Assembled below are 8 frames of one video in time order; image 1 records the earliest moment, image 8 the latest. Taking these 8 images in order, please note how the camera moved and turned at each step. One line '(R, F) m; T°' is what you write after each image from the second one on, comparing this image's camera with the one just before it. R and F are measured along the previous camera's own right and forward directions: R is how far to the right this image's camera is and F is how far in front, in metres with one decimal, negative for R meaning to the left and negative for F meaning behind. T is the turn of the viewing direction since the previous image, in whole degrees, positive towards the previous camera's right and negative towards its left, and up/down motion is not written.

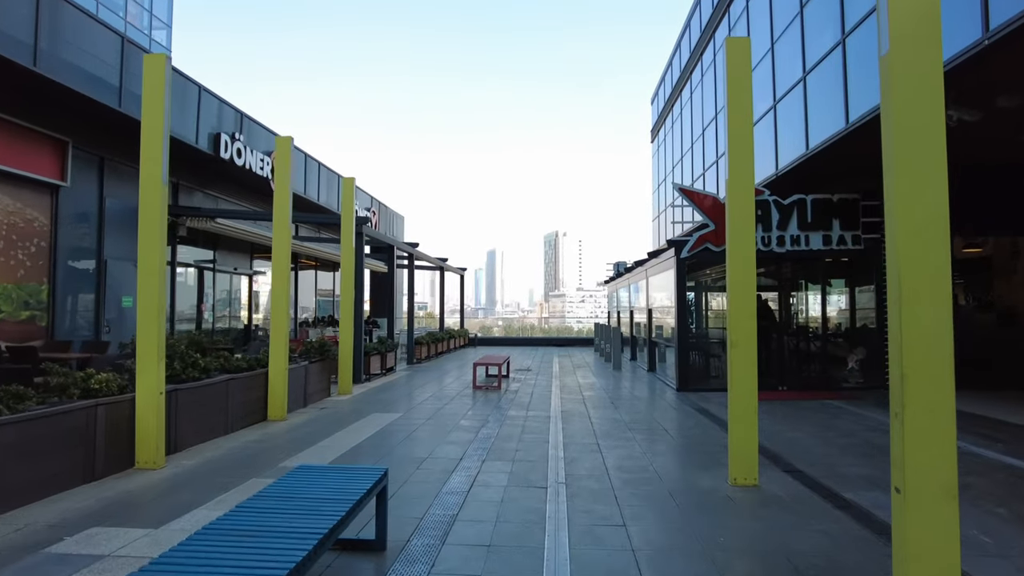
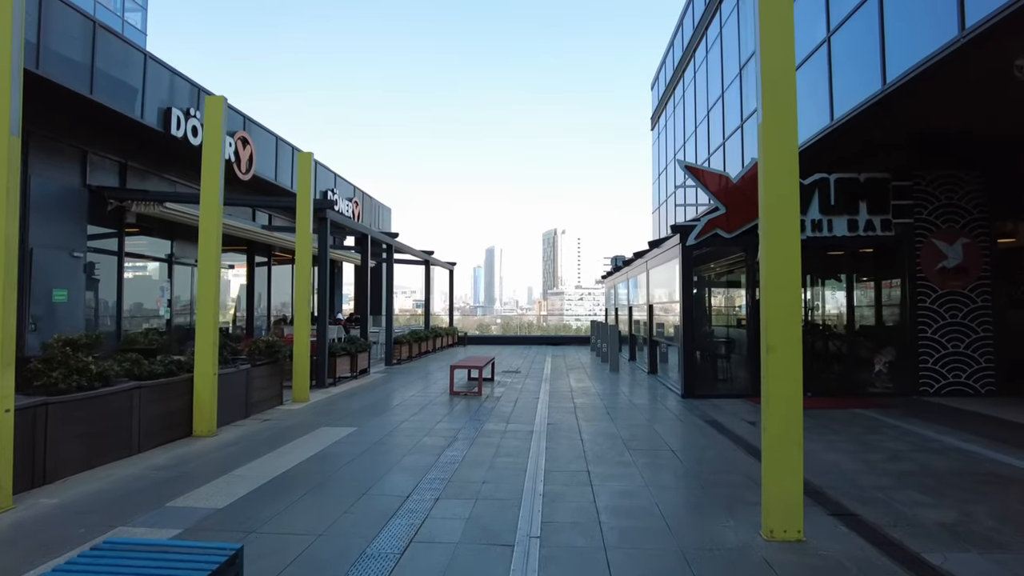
(+0.2, +1.4) m; 0°
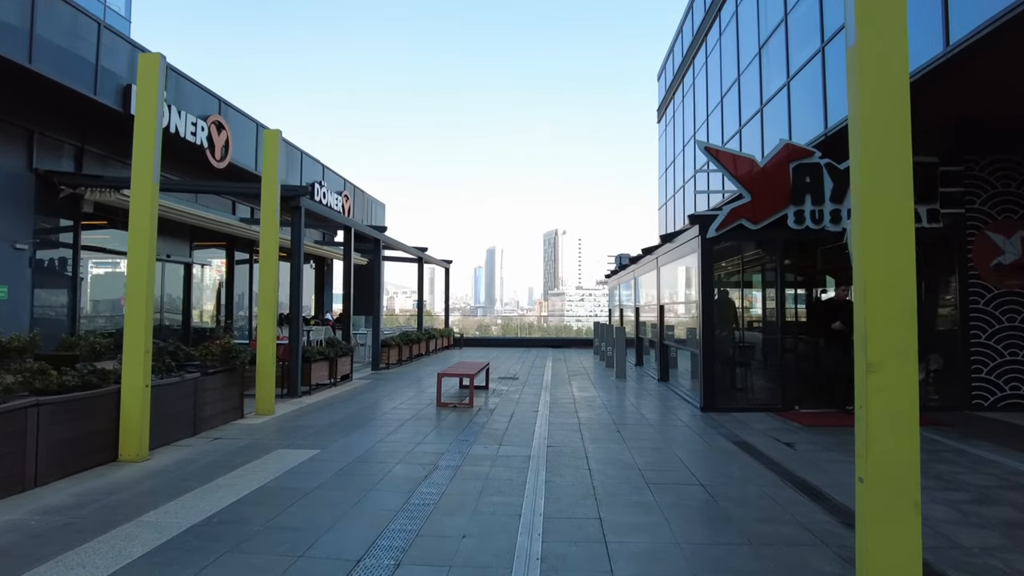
(+0.1, +1.2) m; 0°
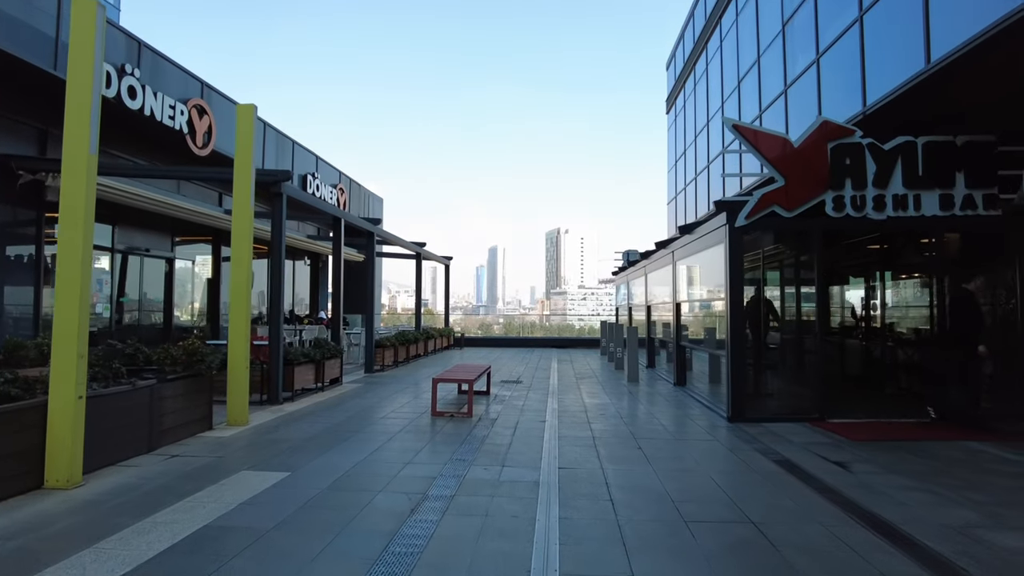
(0.0, +0.9) m; 0°
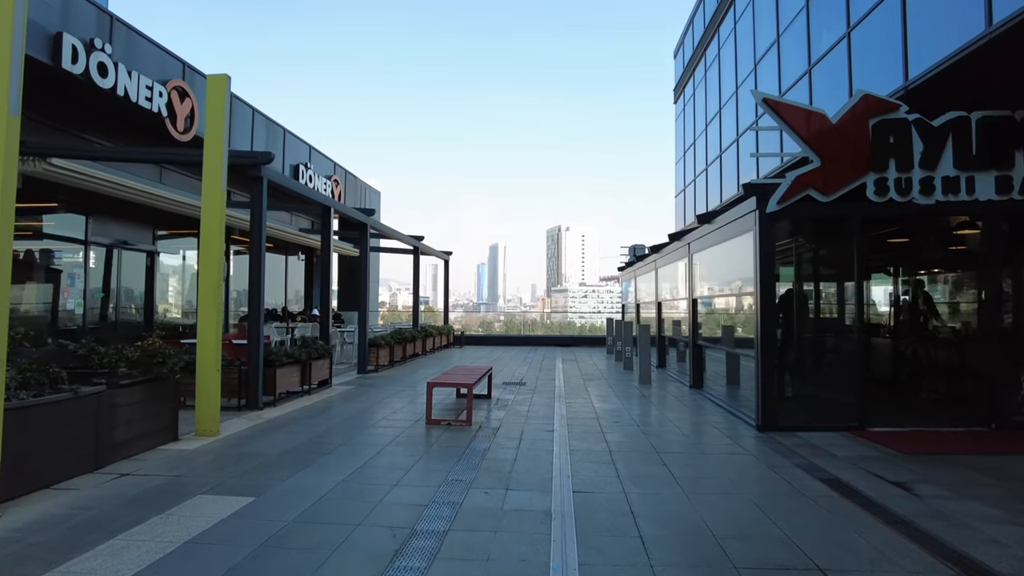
(0.0, +0.8) m; 0°
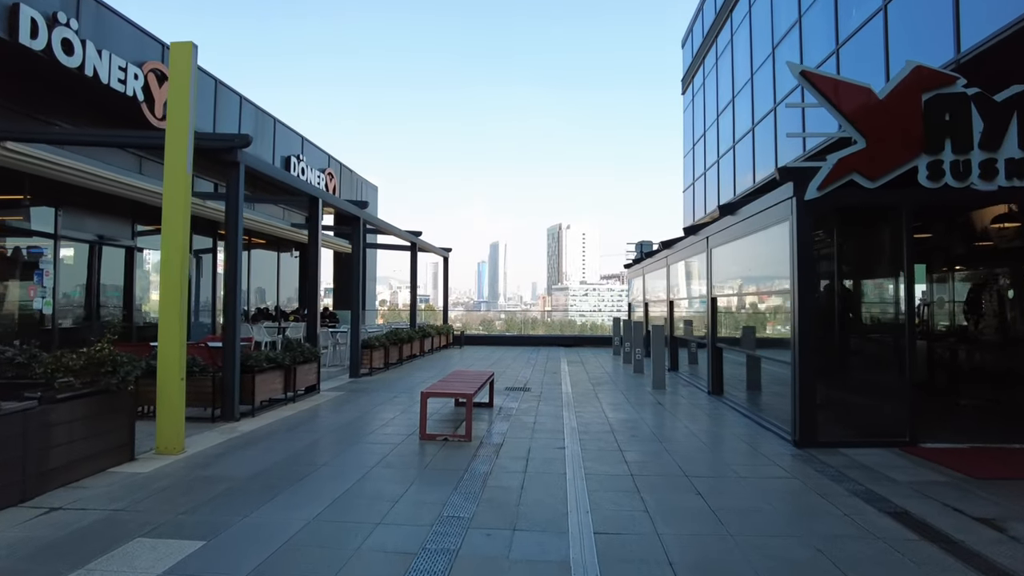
(0.0, +0.8) m; 0°
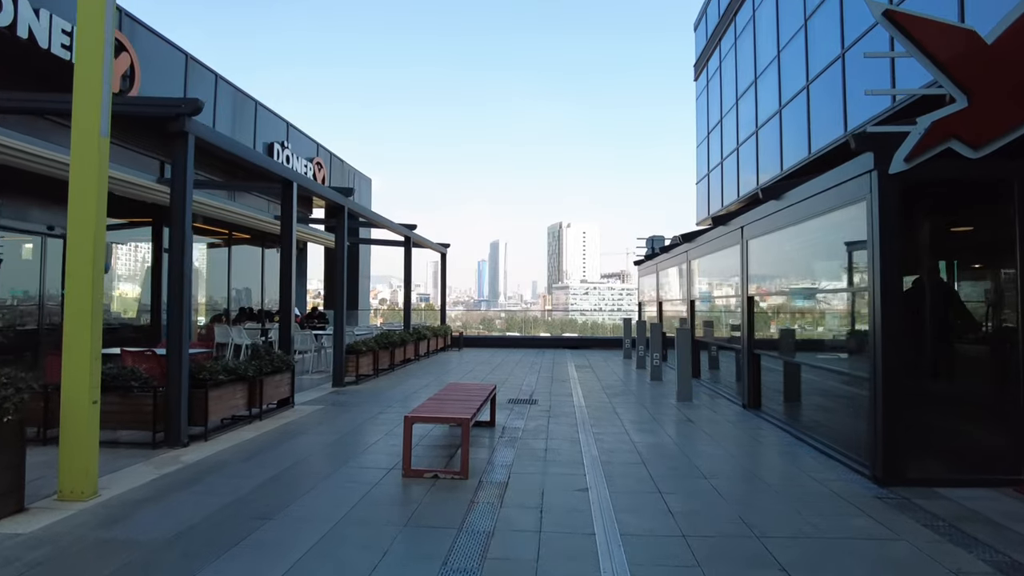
(-0.1, +1.3) m; 0°
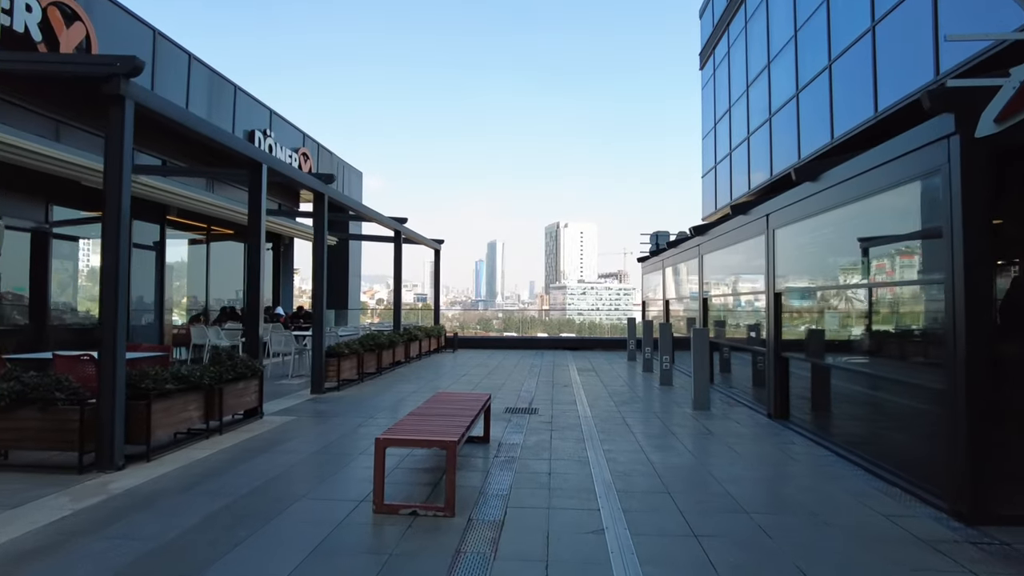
(0.0, +0.9) m; 0°
